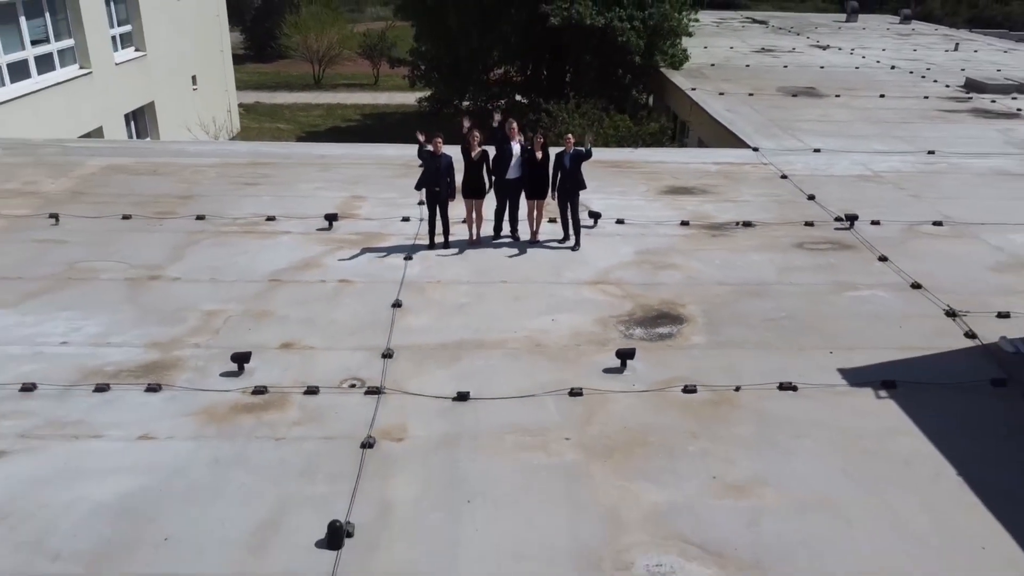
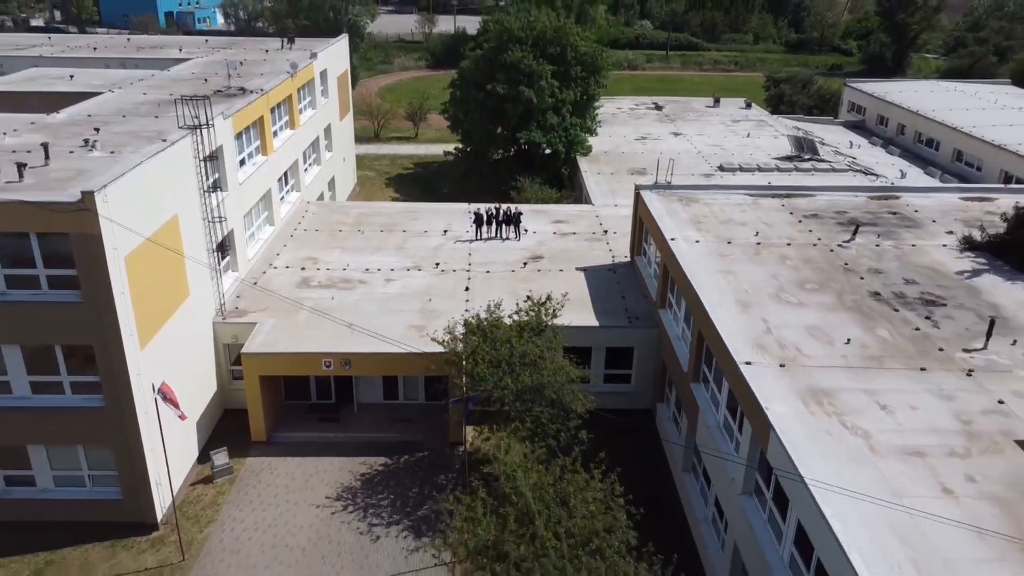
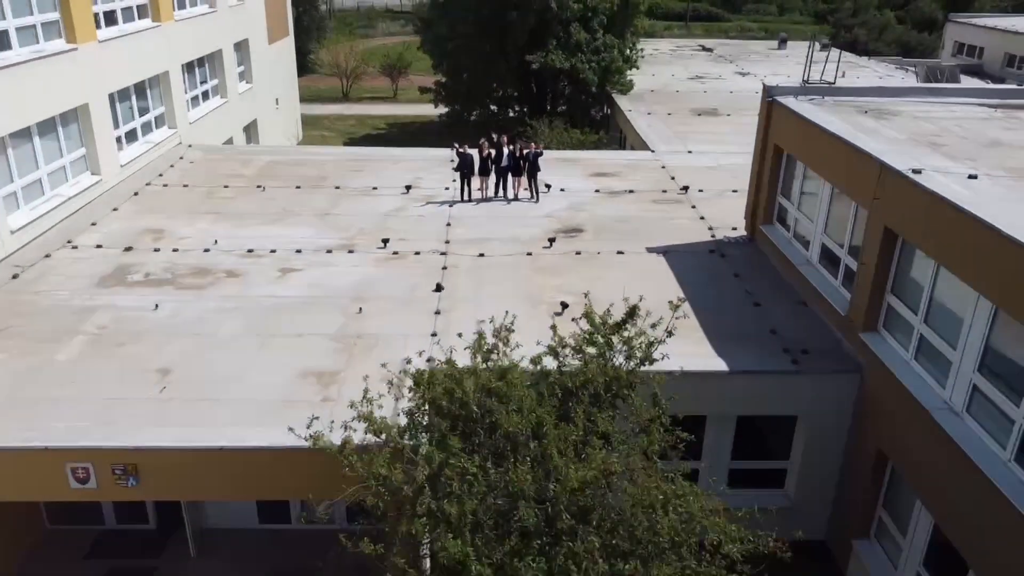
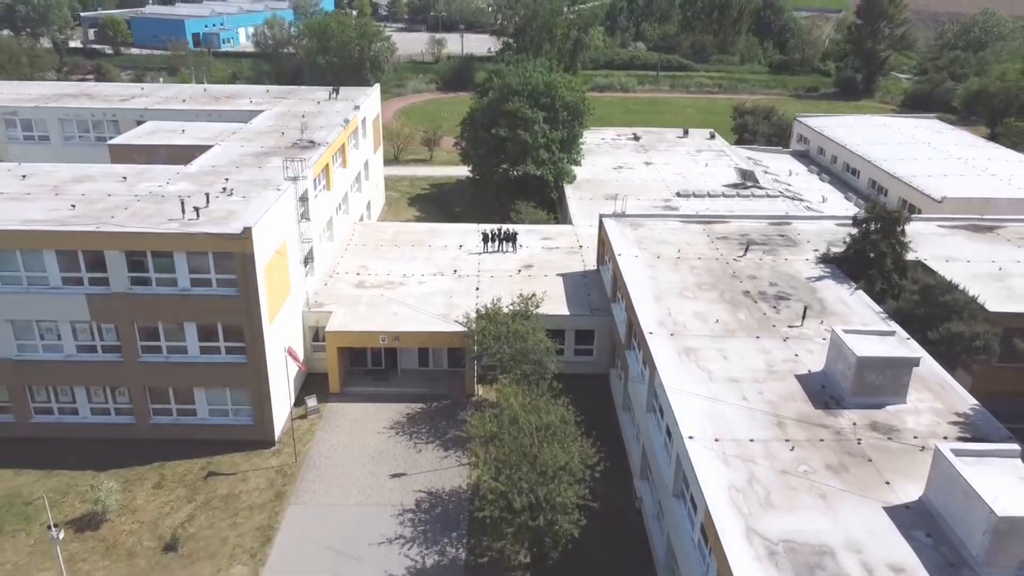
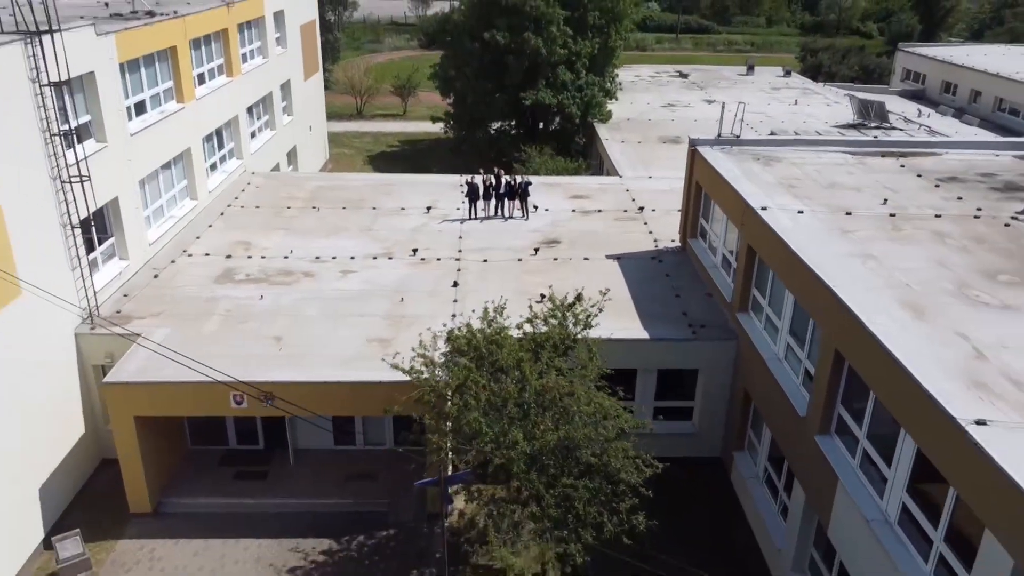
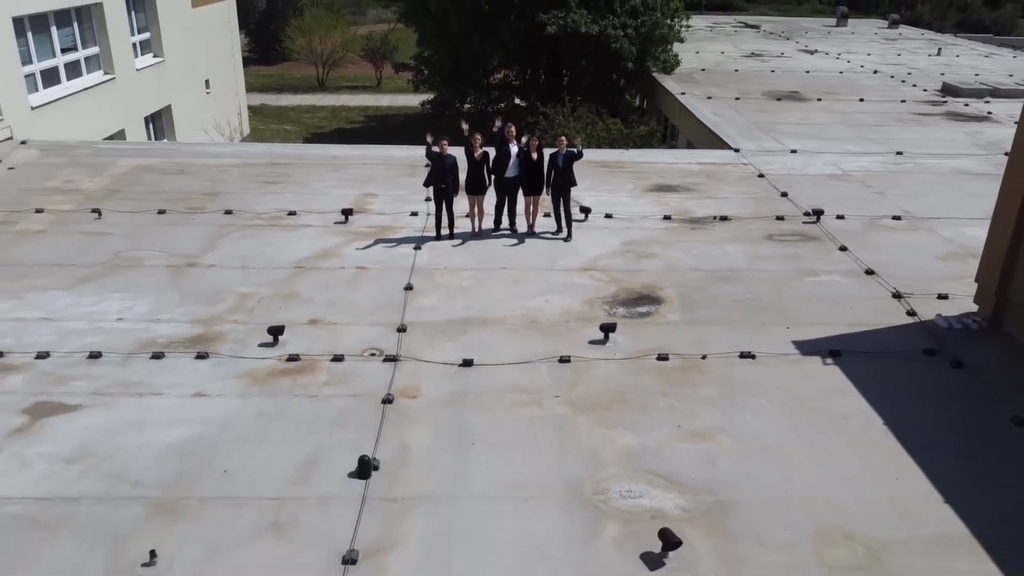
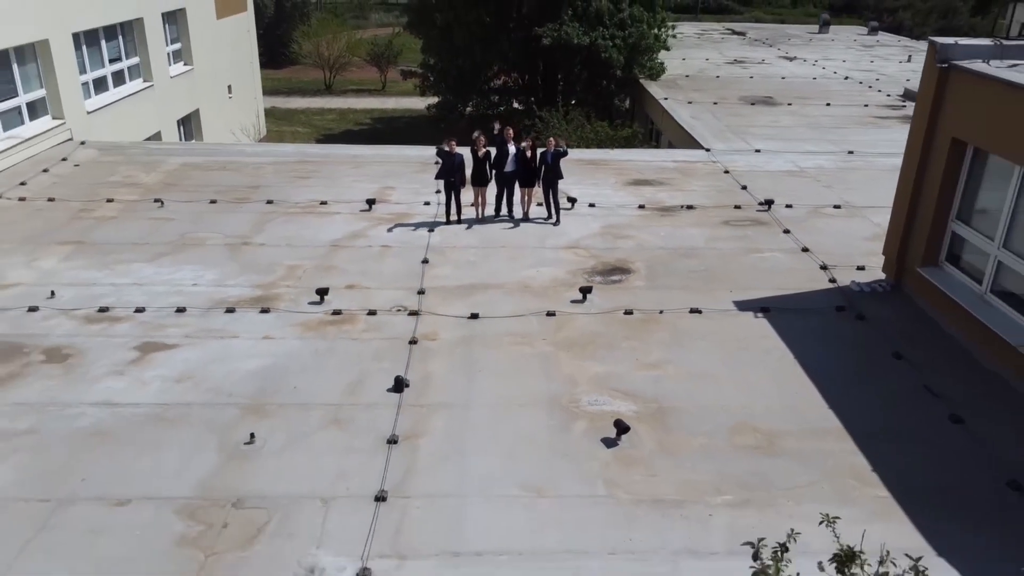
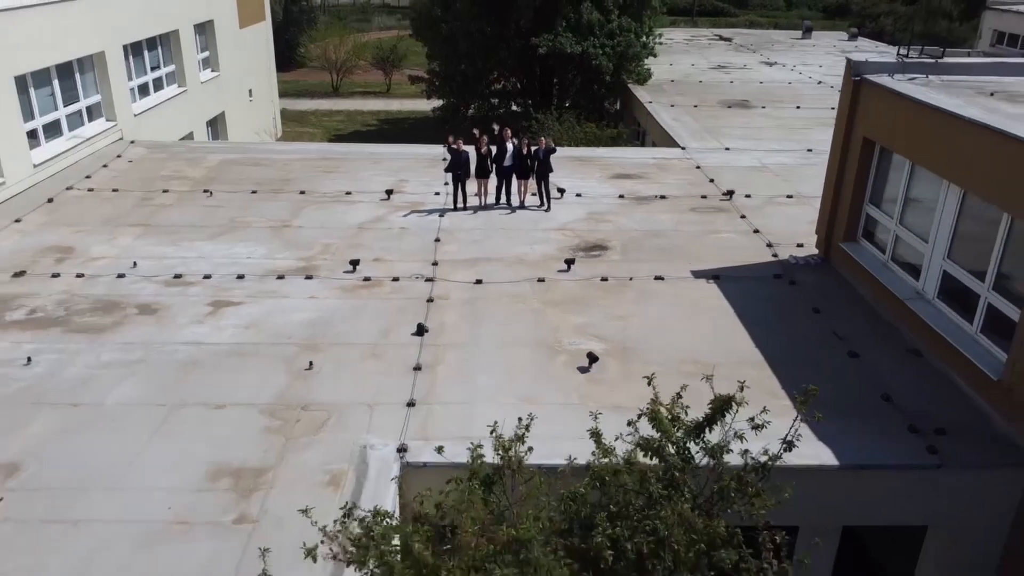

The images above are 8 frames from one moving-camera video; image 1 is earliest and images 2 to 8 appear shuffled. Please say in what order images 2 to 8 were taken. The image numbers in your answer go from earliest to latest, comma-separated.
6, 7, 8, 3, 5, 2, 4
